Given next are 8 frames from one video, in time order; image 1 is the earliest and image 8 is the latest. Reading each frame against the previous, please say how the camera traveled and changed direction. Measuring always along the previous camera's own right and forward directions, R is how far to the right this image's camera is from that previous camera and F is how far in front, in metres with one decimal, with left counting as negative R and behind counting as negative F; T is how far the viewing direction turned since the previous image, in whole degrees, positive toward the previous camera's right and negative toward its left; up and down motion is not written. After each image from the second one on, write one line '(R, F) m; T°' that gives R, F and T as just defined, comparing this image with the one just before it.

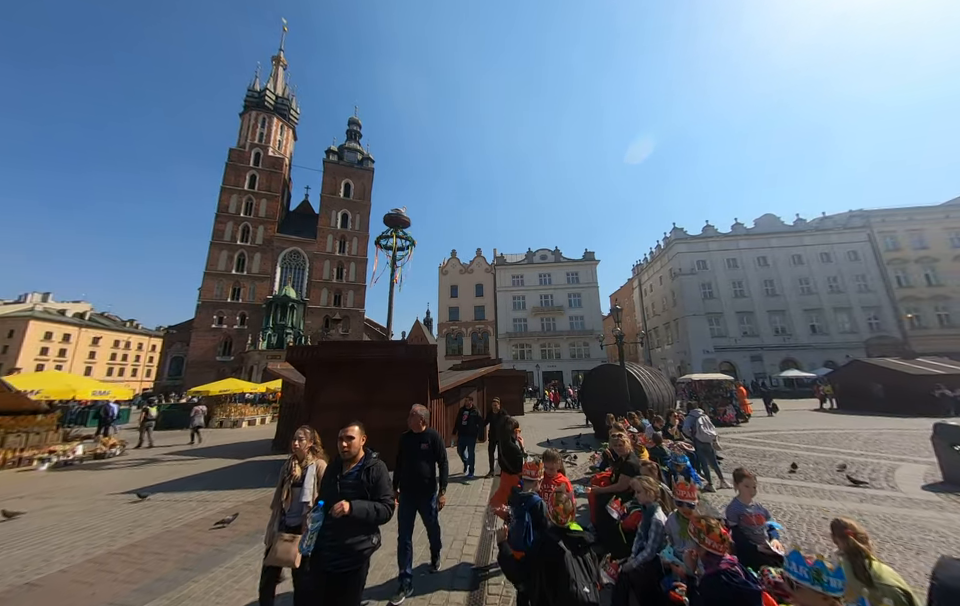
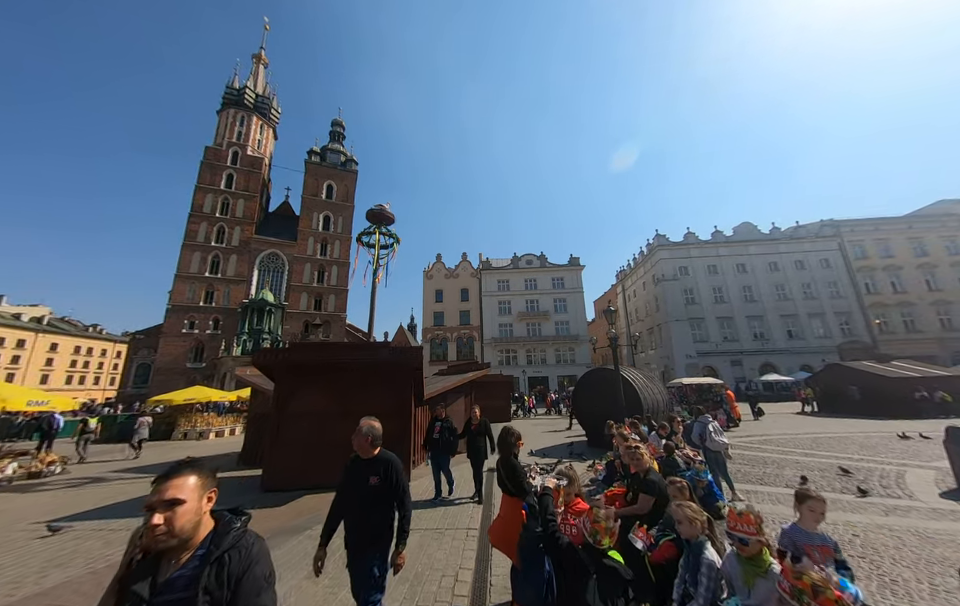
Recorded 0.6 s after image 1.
(-0.1, +0.6) m; +3°
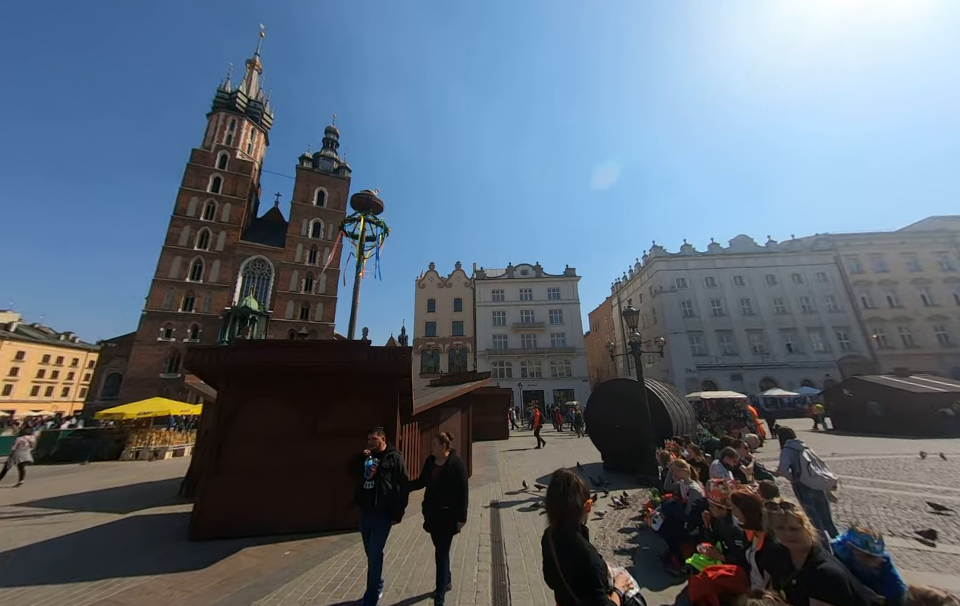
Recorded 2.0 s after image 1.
(-0.2, +1.6) m; +1°
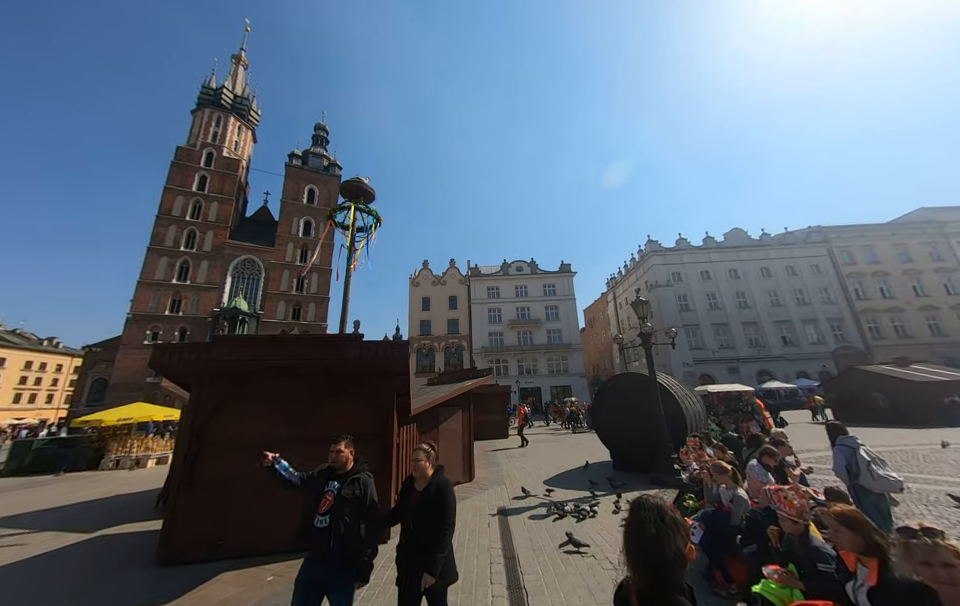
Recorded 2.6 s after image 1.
(-0.1, +0.6) m; +1°
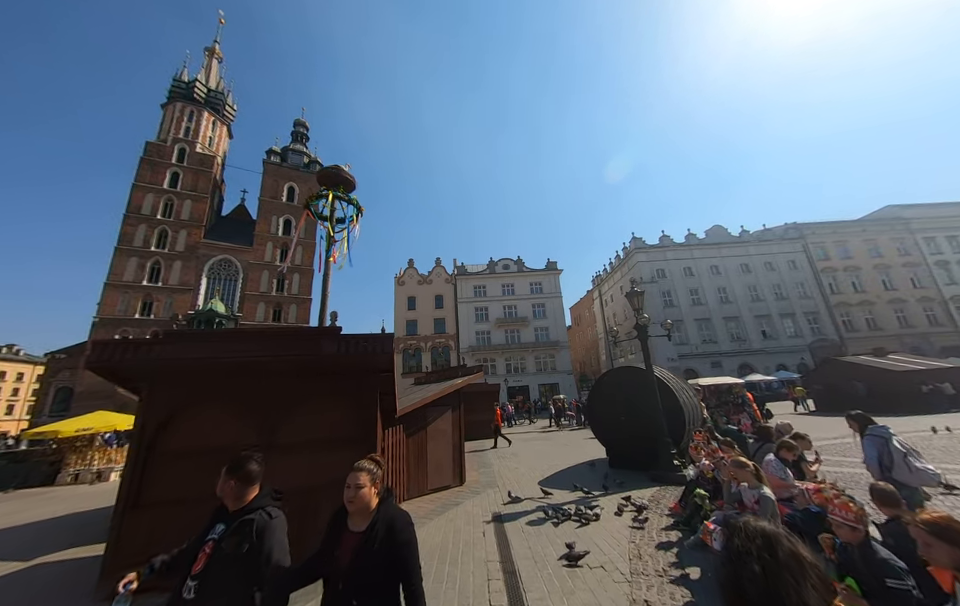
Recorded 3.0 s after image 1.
(-0.1, +0.5) m; +2°
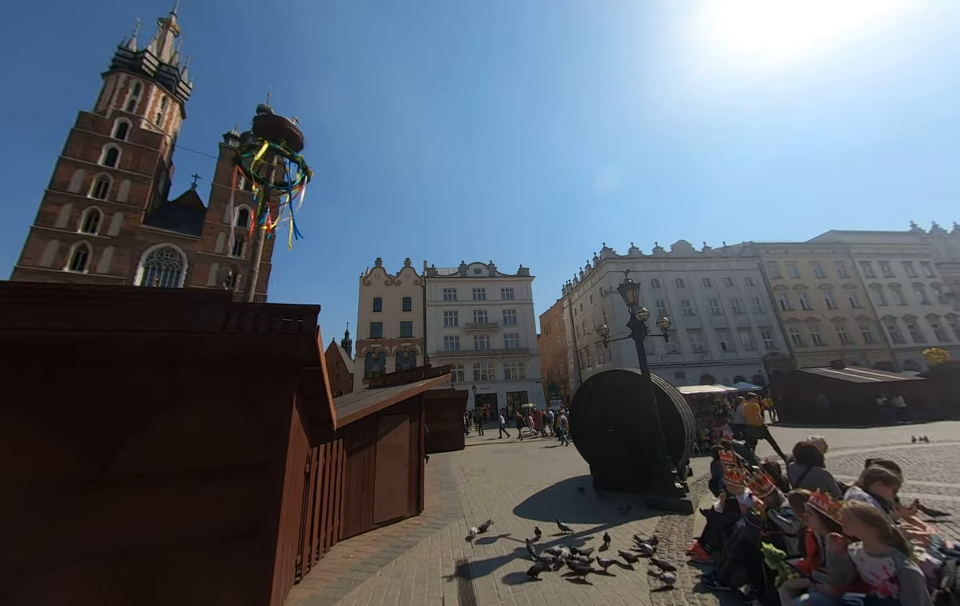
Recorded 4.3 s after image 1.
(0.0, +1.5) m; +5°
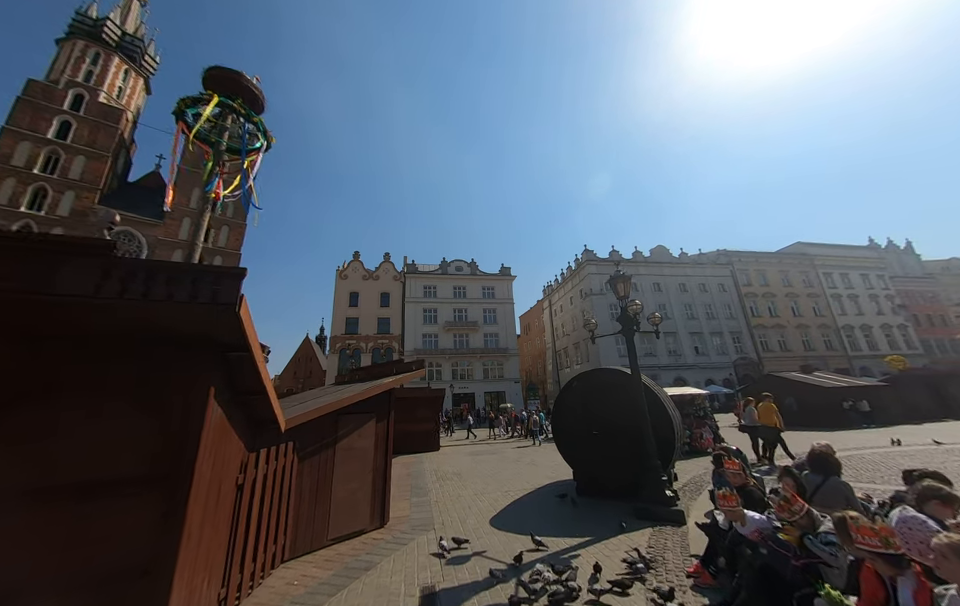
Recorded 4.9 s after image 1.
(0.0, +0.7) m; +3°
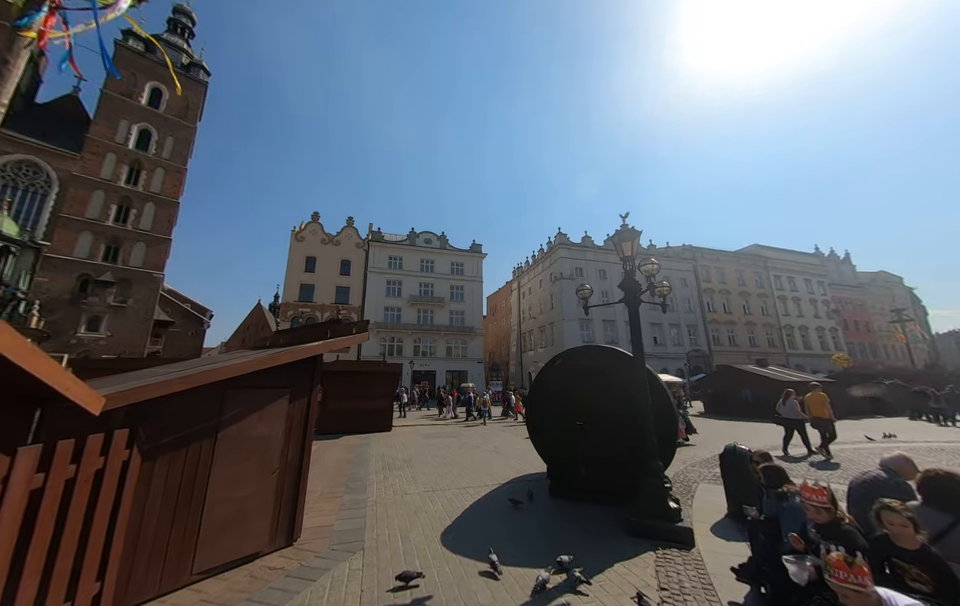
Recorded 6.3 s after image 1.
(0.0, +1.7) m; +5°
